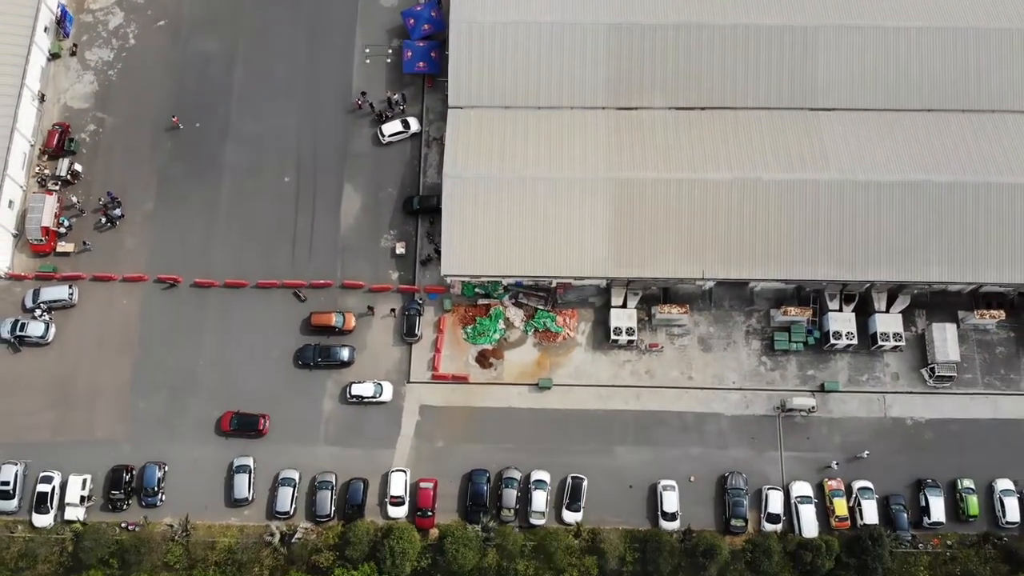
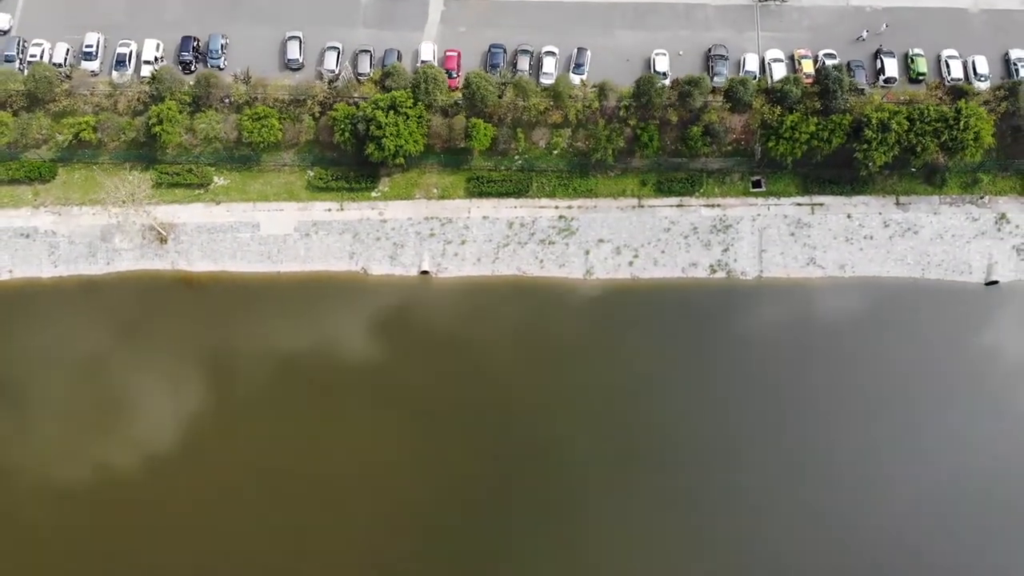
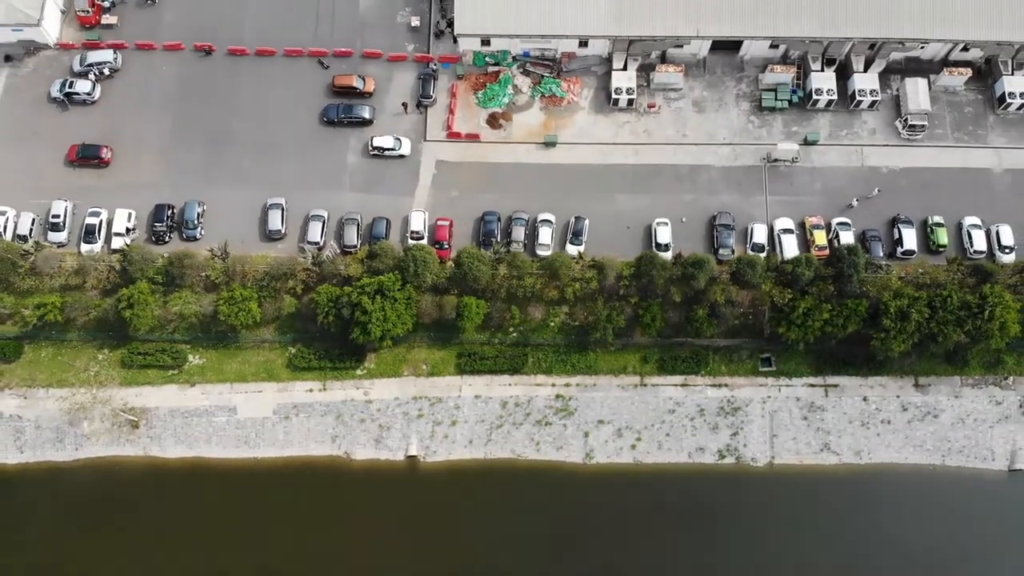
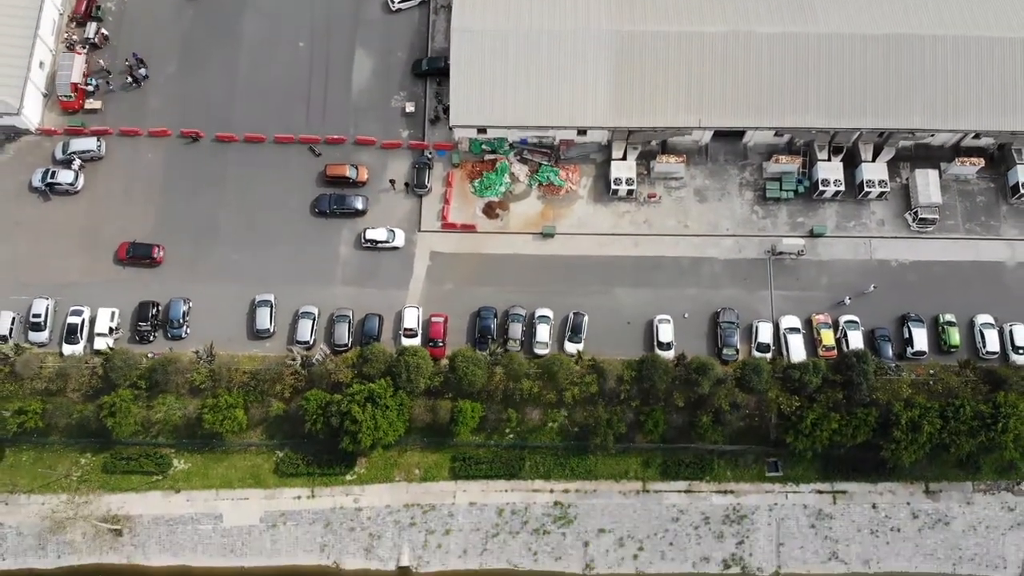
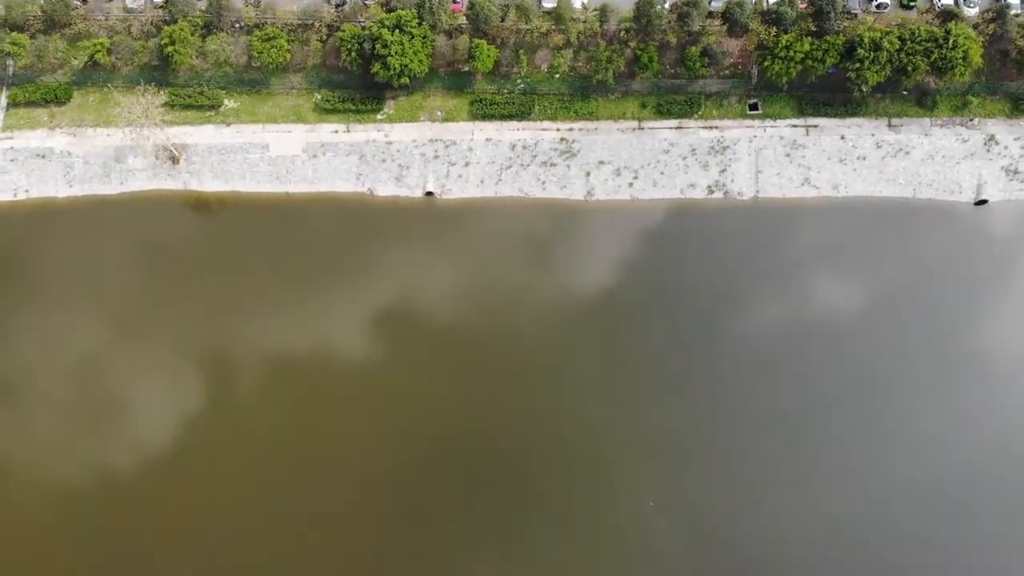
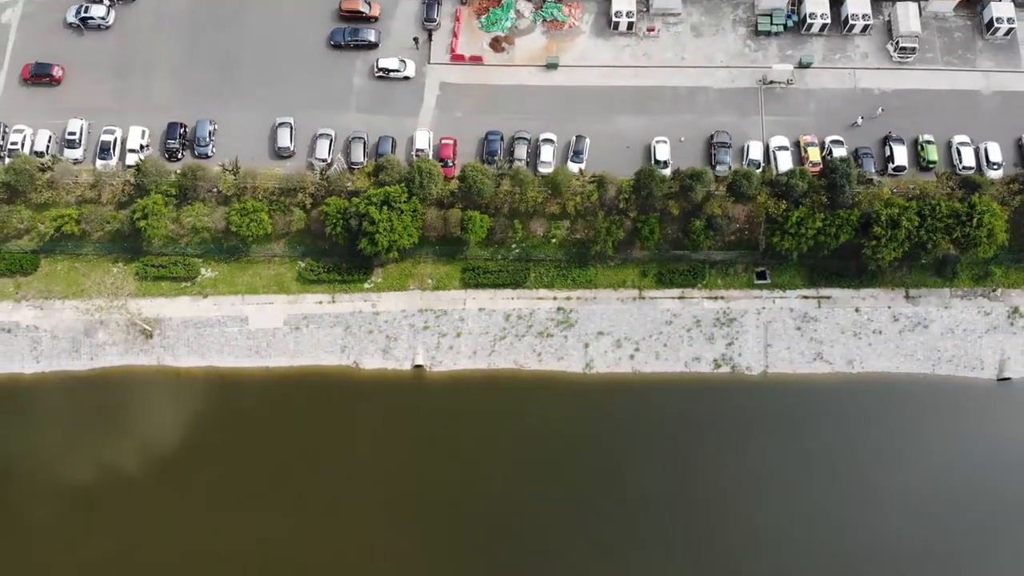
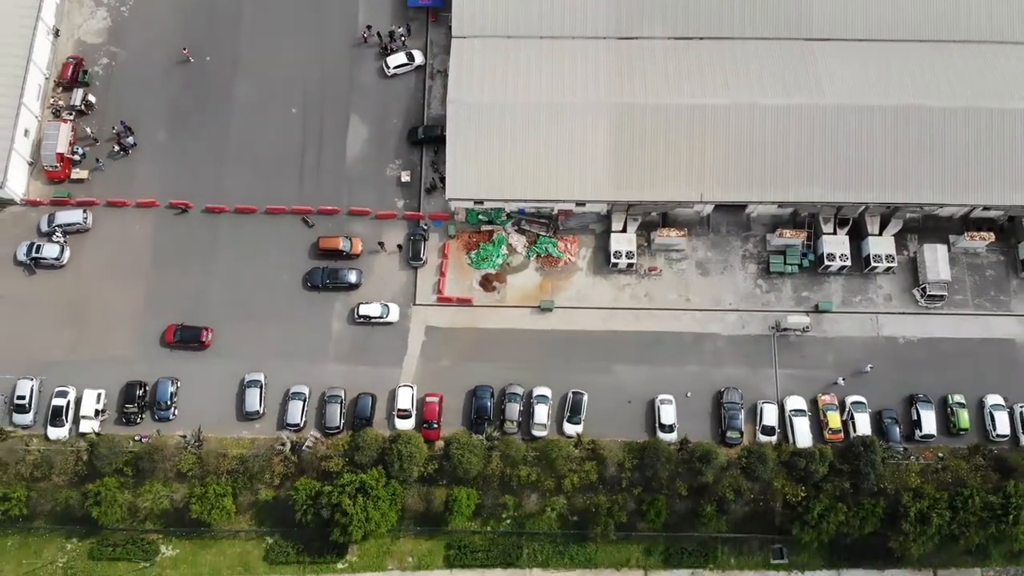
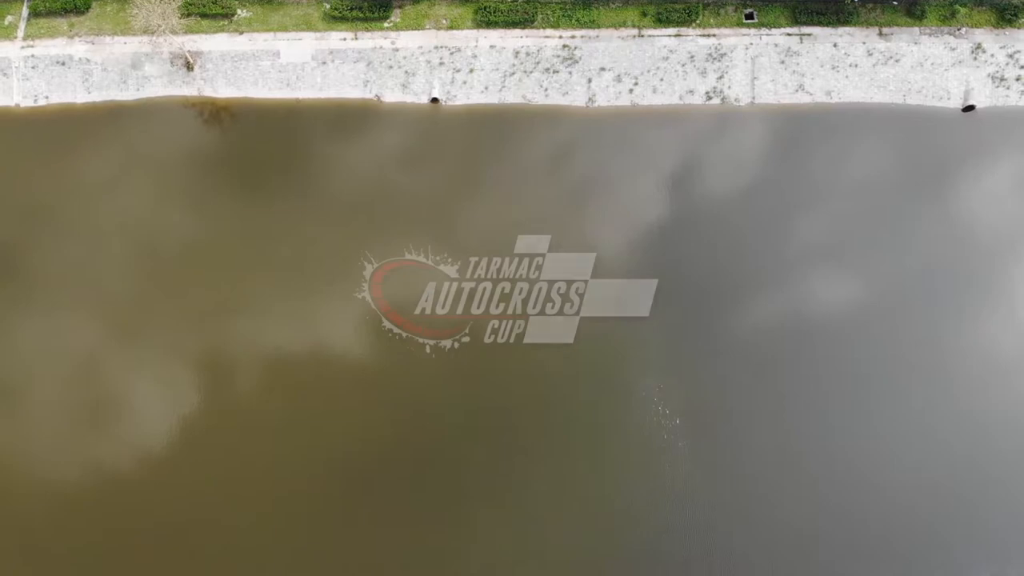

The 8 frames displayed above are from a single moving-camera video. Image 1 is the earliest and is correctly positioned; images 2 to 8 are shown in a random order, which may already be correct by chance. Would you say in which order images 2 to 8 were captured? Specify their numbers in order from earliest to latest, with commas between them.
7, 4, 3, 6, 2, 5, 8
